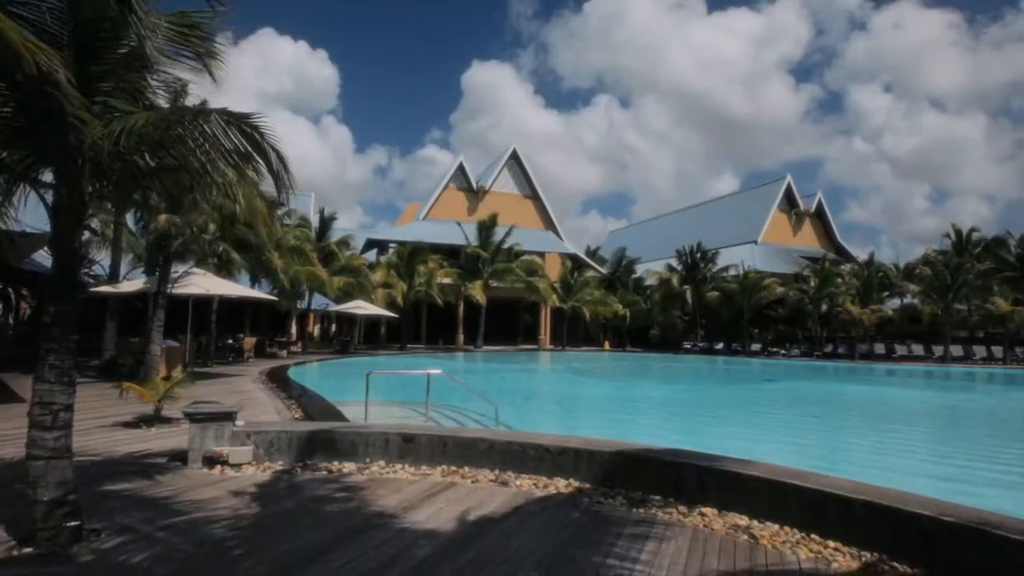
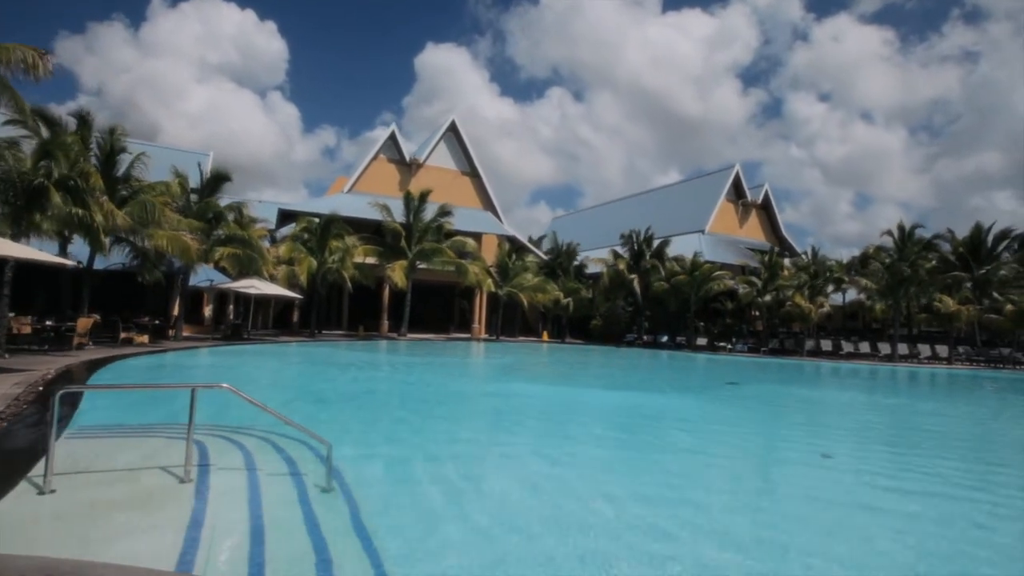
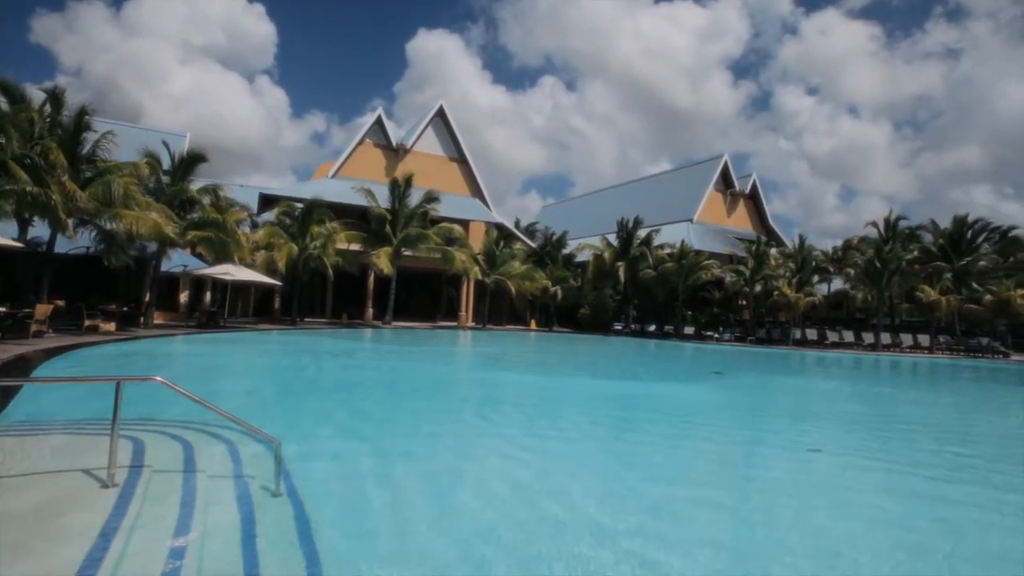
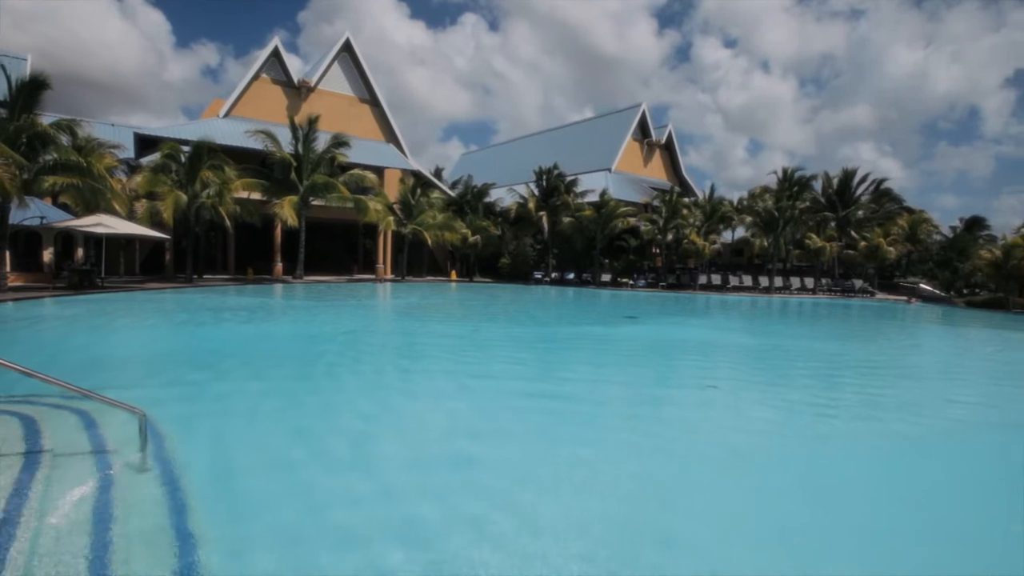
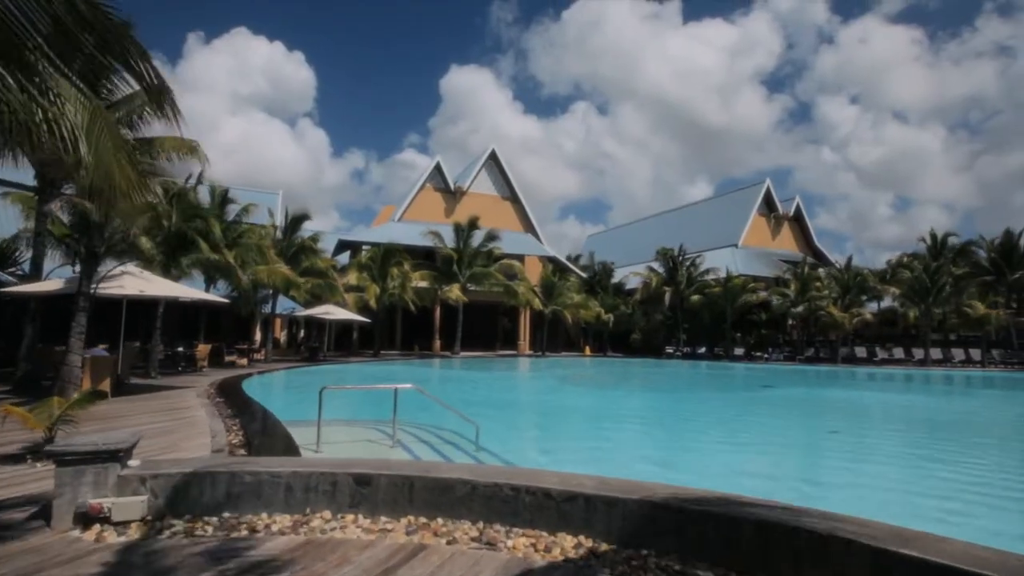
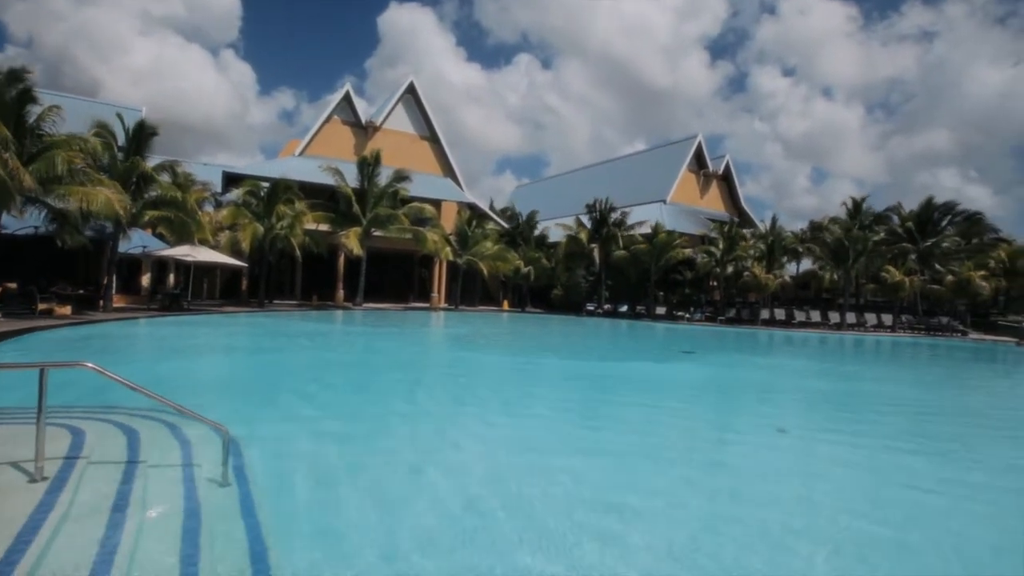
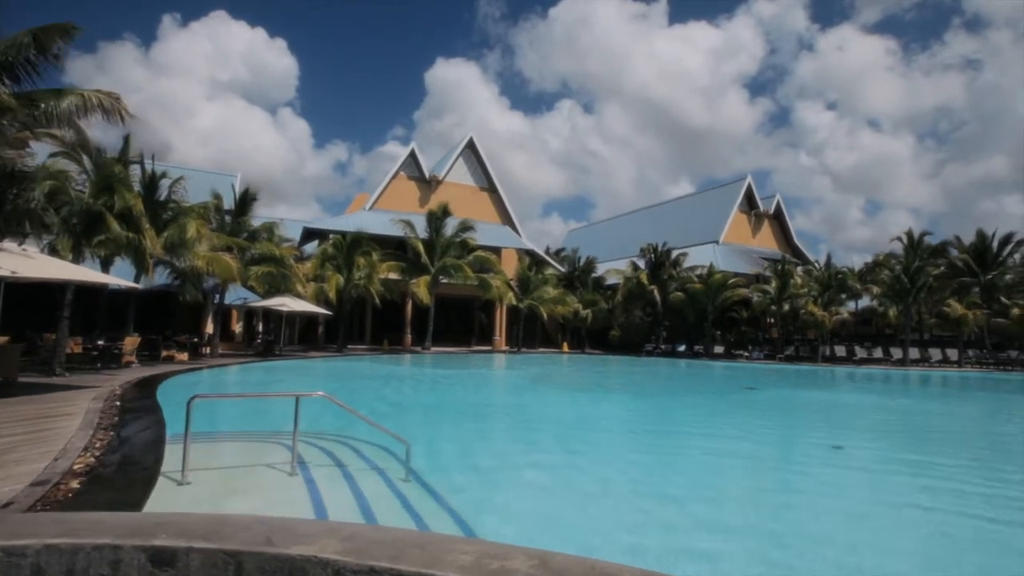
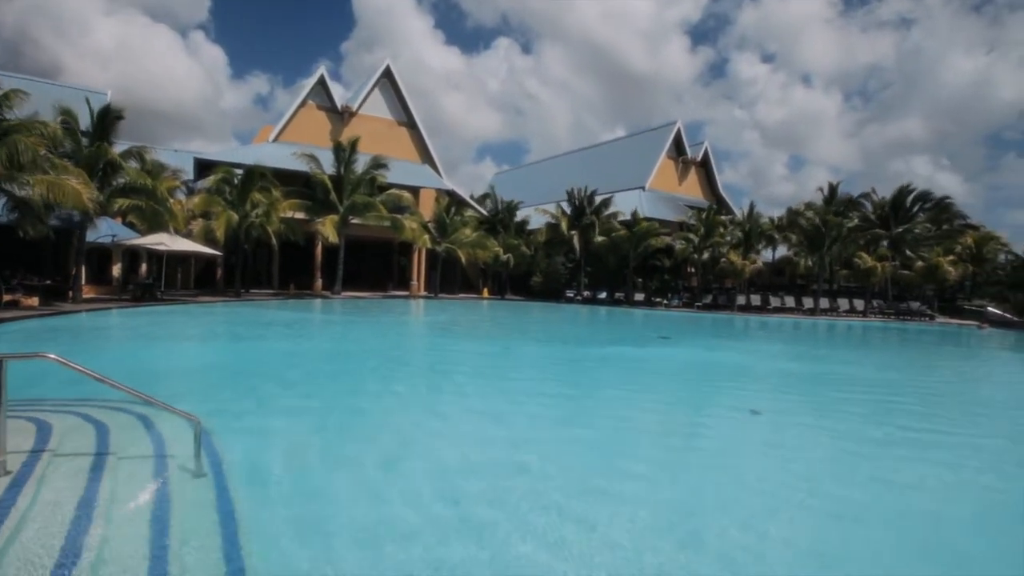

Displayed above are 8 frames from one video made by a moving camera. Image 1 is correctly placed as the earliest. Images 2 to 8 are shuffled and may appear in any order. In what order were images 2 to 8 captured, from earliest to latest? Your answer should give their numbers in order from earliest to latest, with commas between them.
5, 7, 2, 3, 6, 8, 4
